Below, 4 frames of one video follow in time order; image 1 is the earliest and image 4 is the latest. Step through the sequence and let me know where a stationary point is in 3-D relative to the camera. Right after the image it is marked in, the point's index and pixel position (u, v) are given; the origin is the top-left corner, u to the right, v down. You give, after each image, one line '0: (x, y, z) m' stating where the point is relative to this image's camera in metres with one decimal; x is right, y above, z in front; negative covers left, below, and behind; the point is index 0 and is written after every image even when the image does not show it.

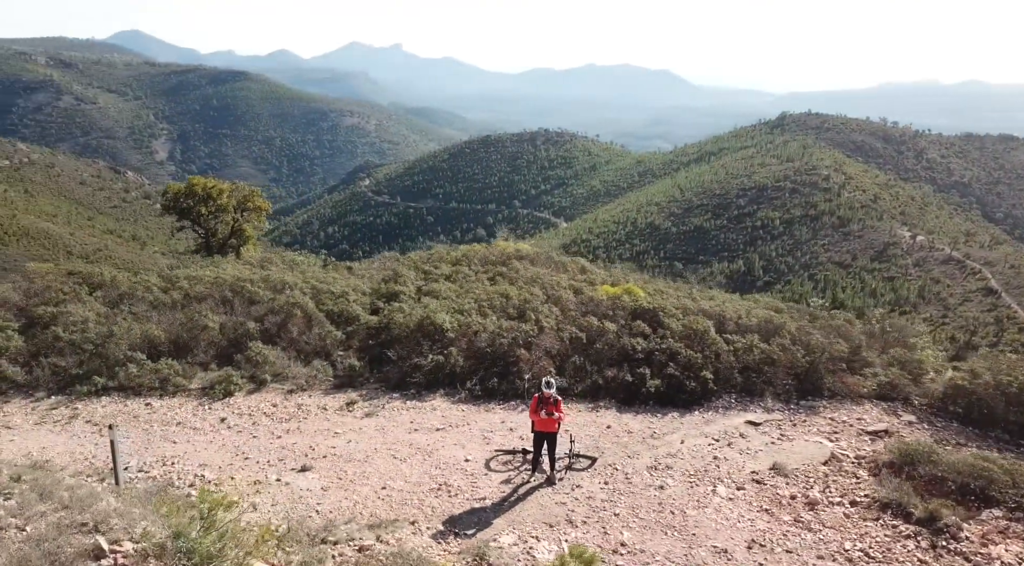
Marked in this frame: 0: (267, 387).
0: (-4.1, -1.7, +11.8) m
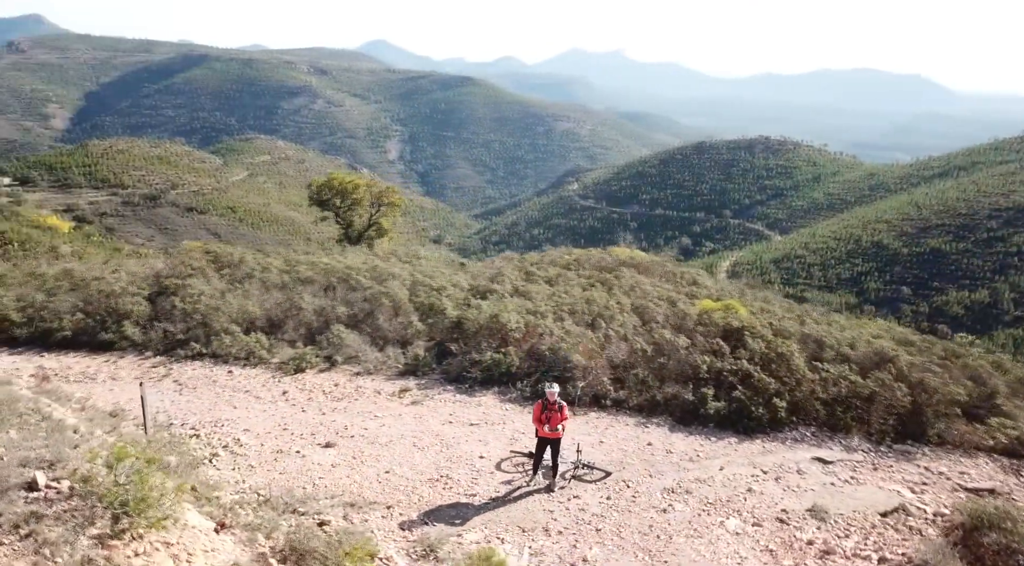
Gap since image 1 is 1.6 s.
0: (-3.1, -1.4, +12.5) m
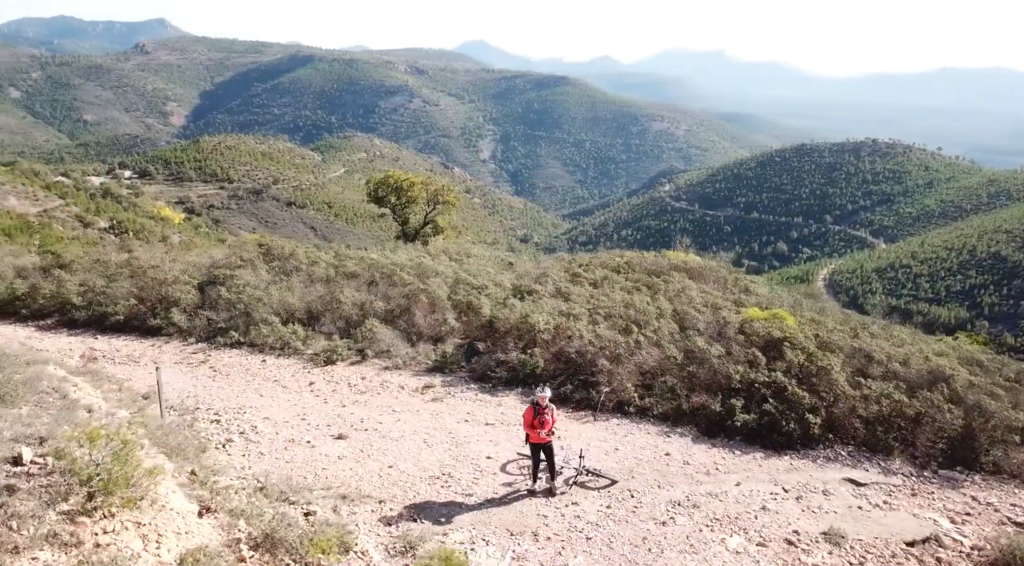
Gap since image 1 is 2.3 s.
0: (-2.6, -1.4, +12.7) m
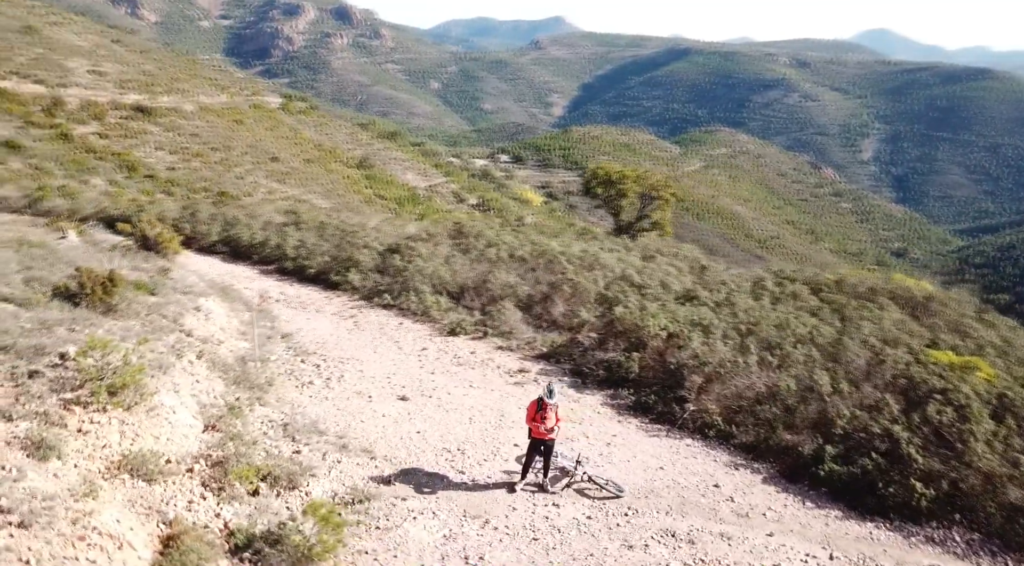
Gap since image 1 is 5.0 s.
0: (-0.4, -1.0, +13.3) m
